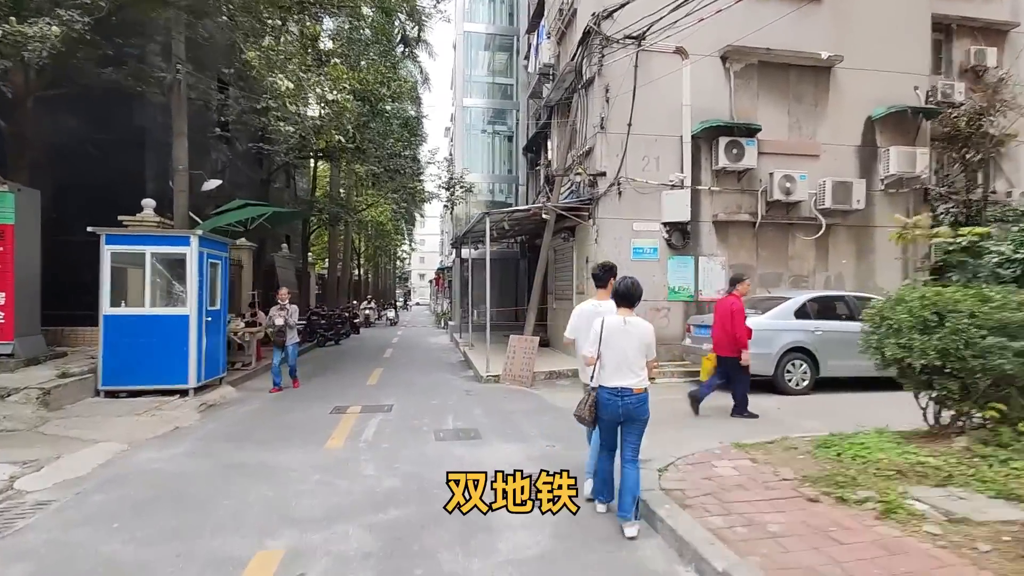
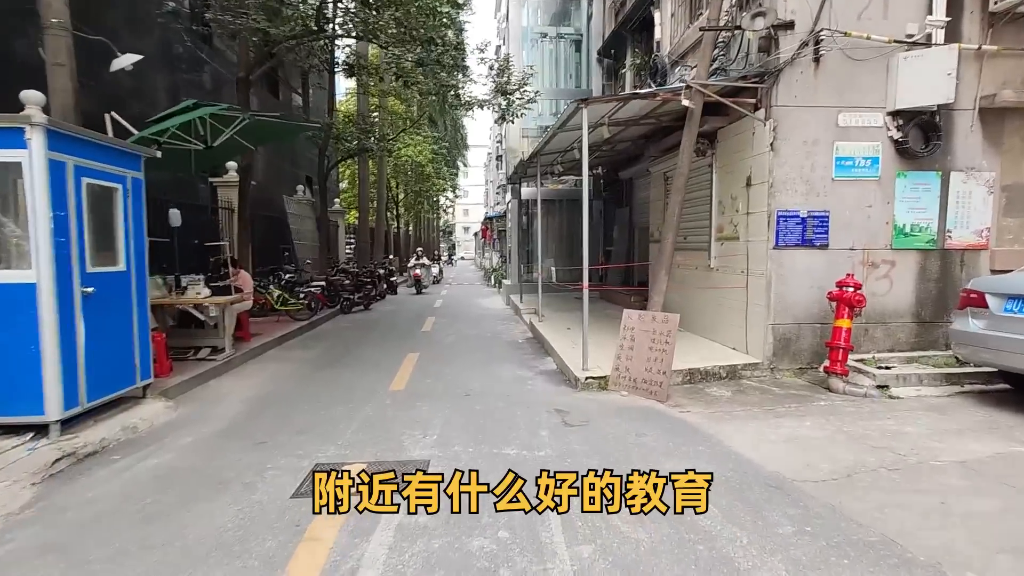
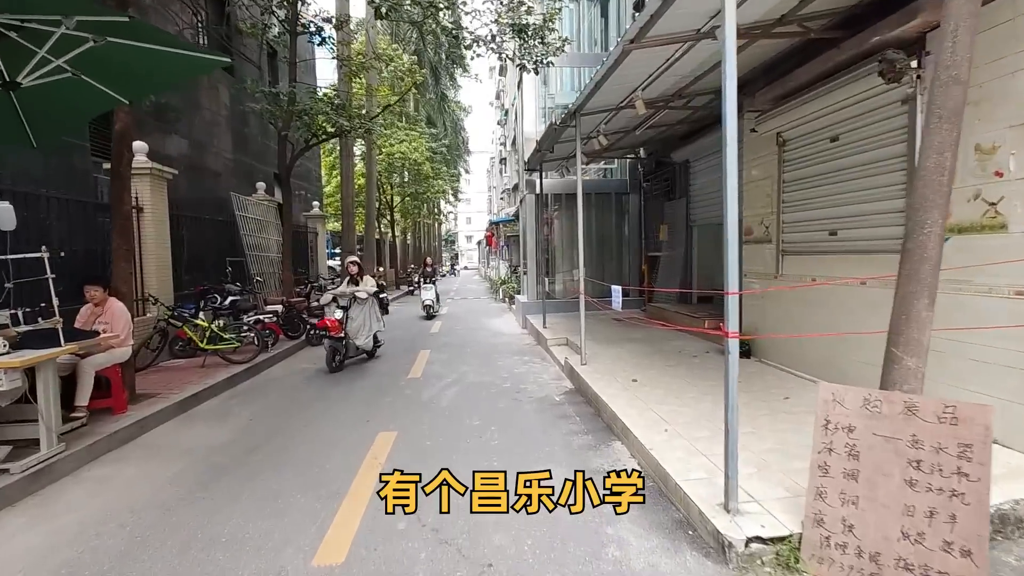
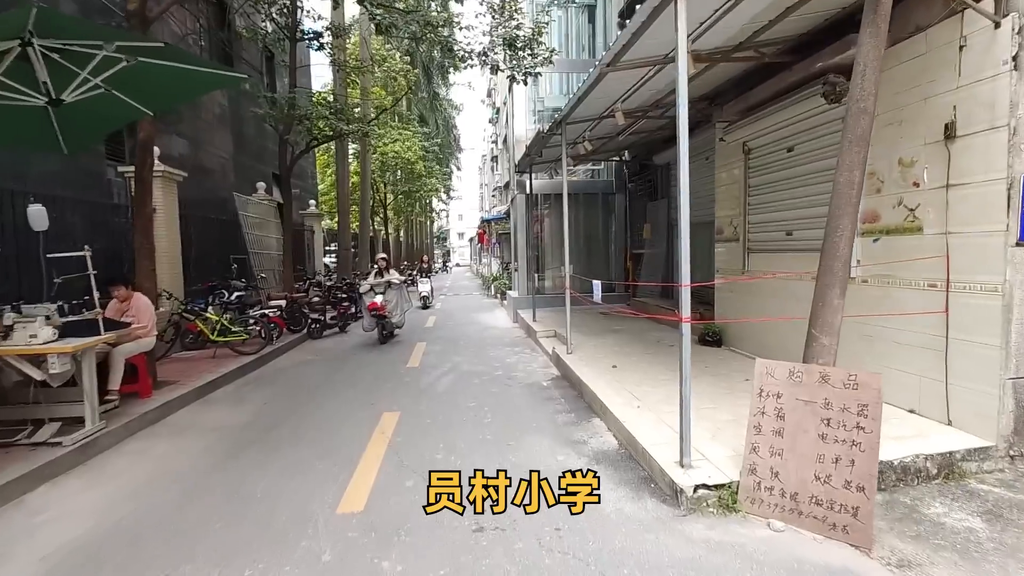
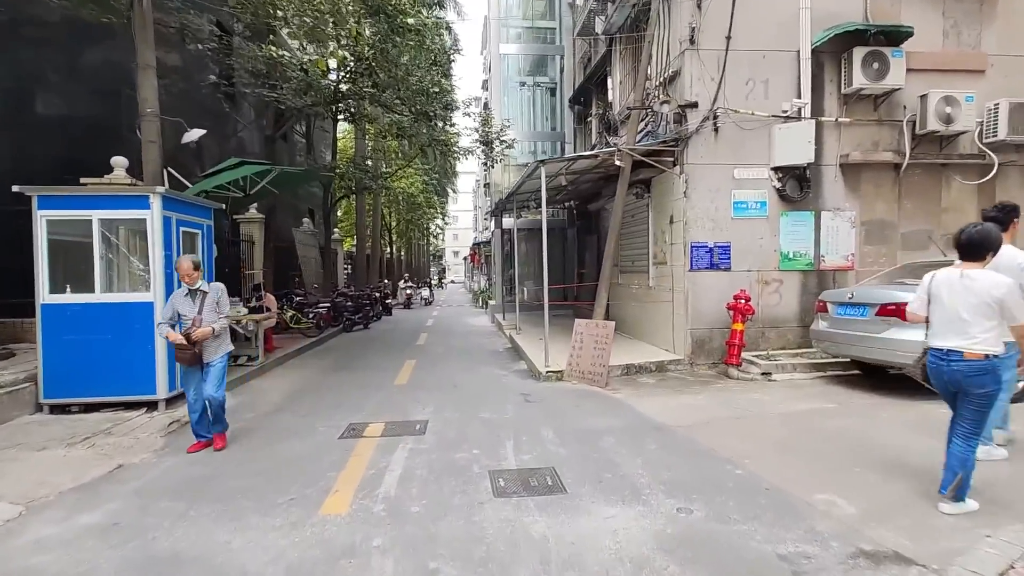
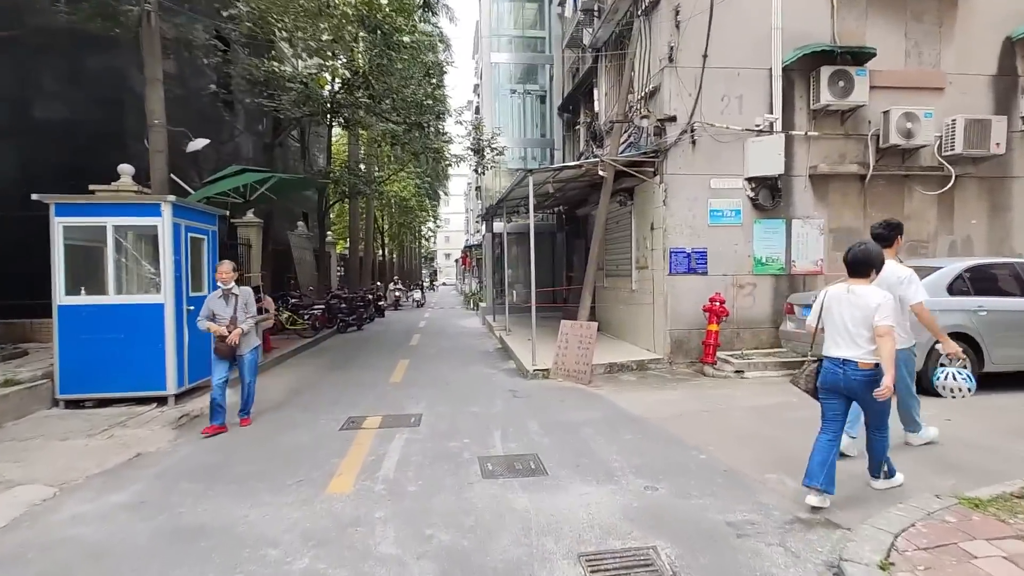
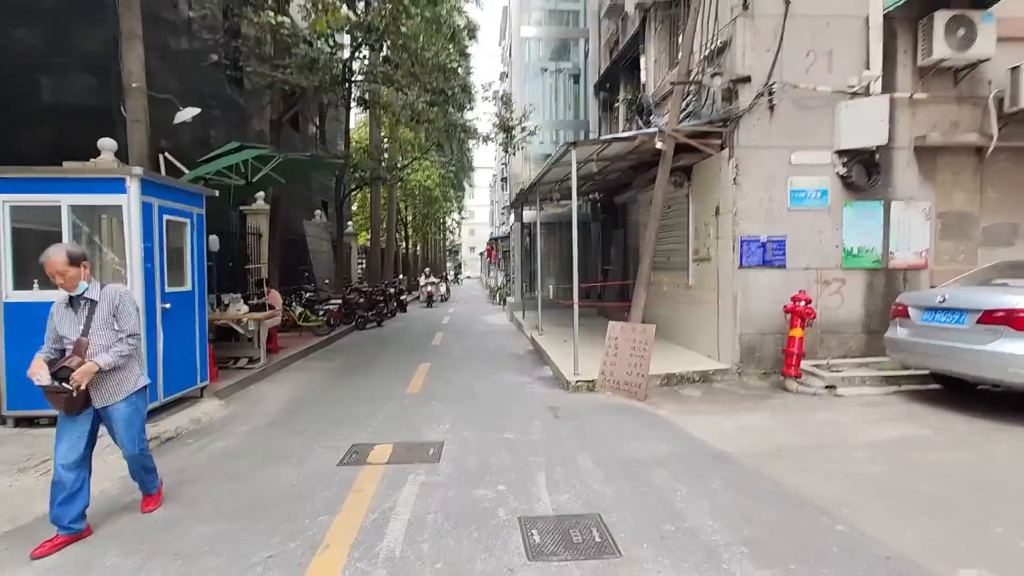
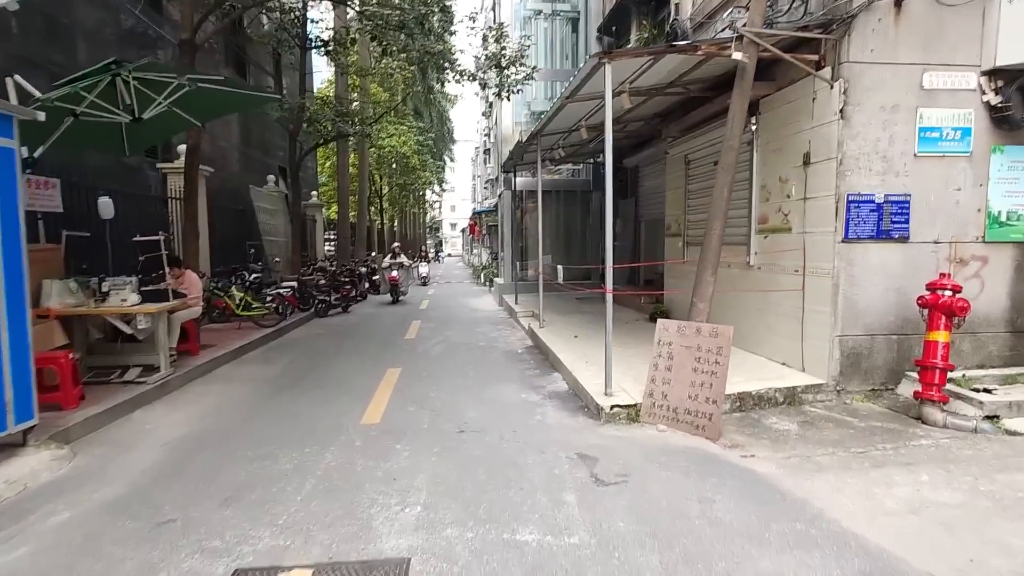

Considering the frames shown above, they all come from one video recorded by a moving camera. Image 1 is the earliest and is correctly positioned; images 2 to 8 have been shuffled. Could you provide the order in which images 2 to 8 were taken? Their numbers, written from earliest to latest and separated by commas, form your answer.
6, 5, 7, 2, 8, 4, 3
